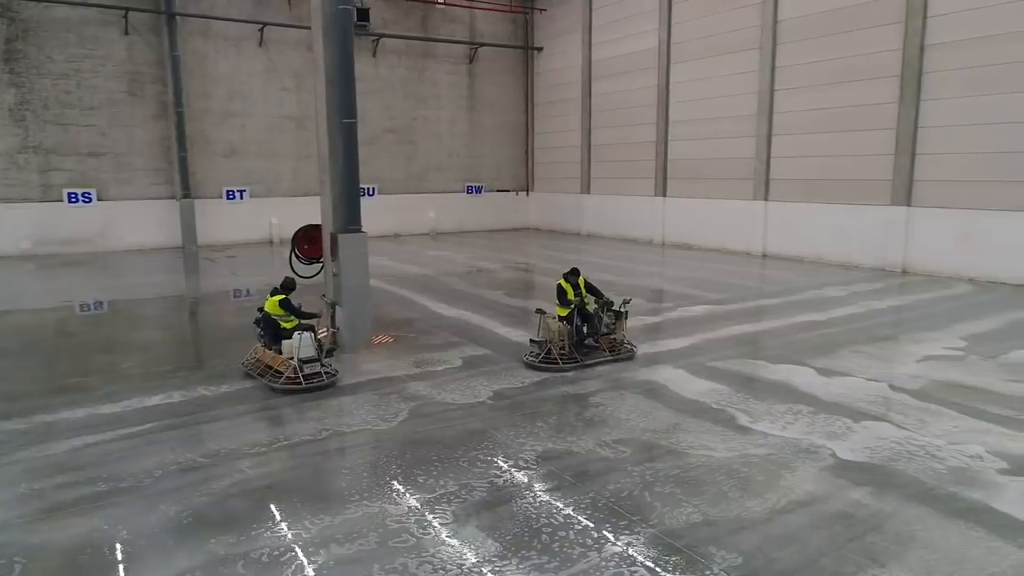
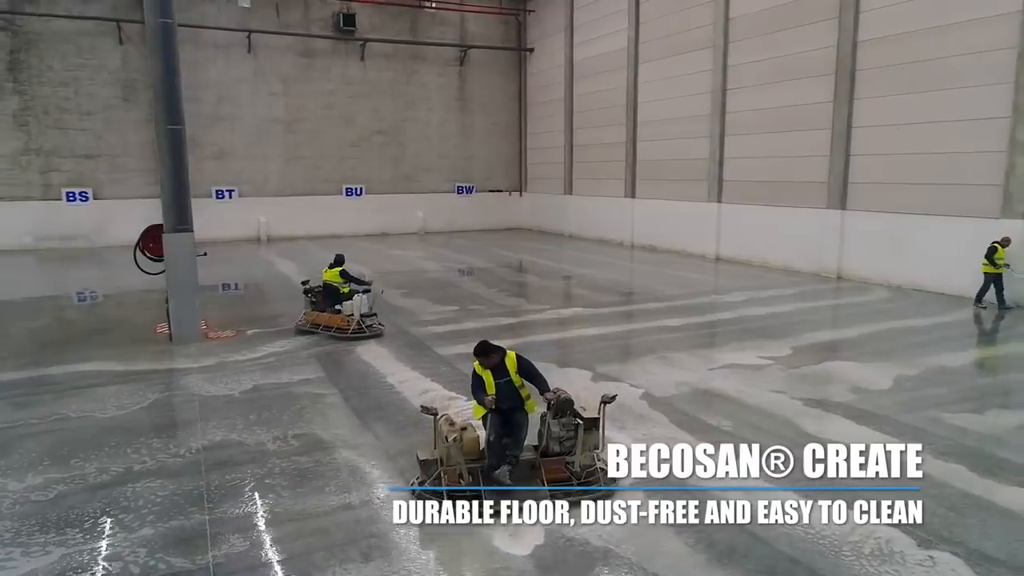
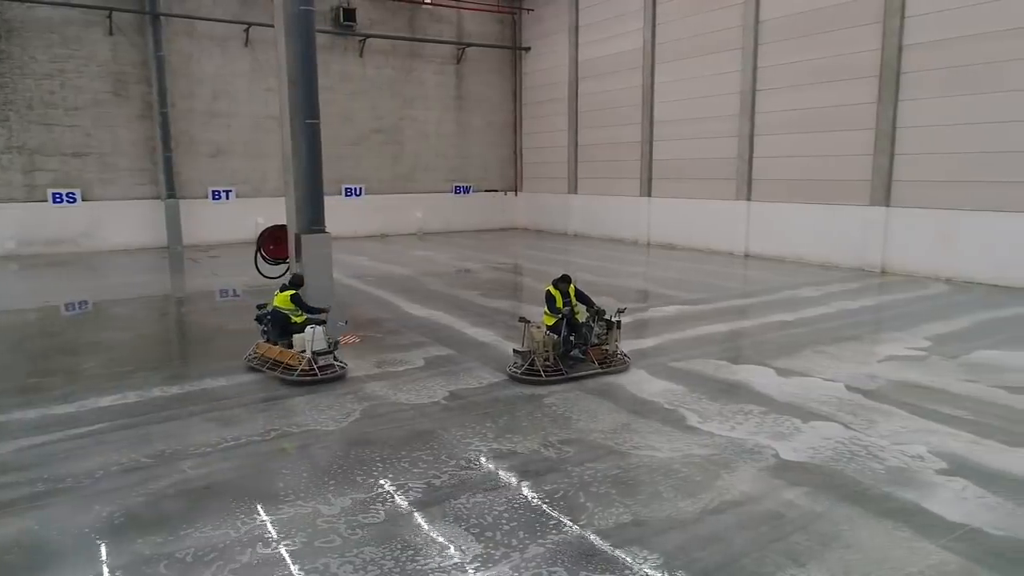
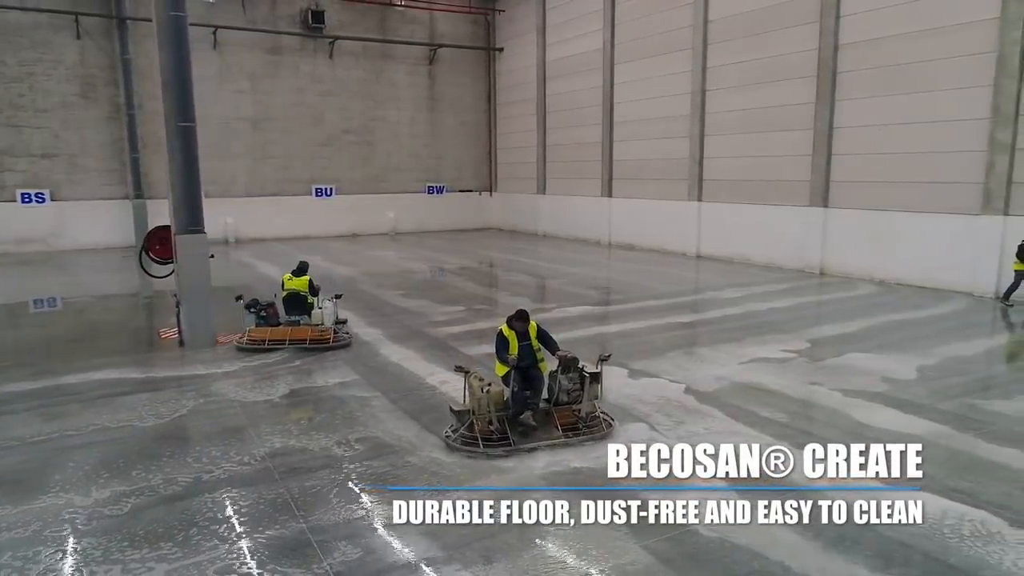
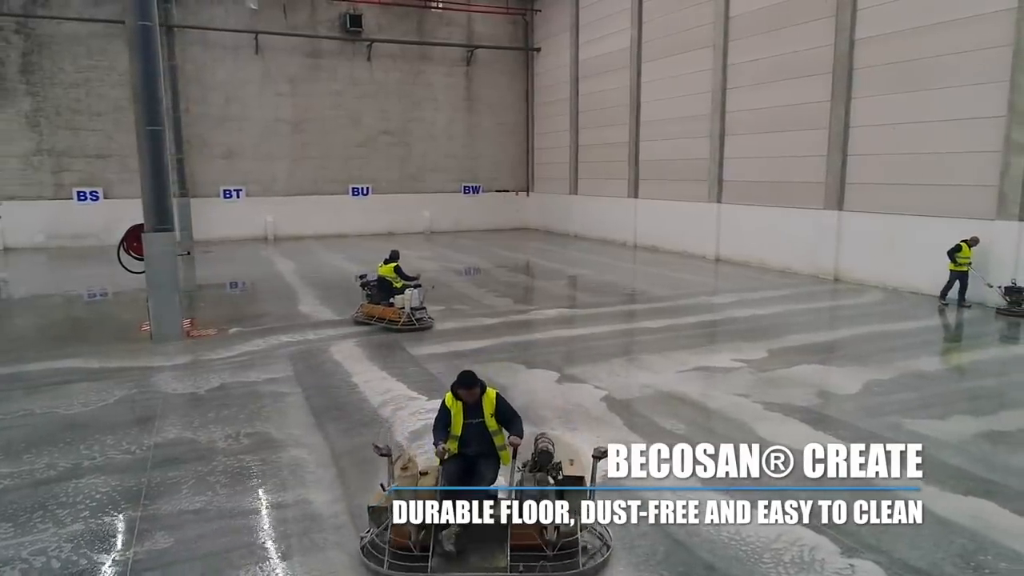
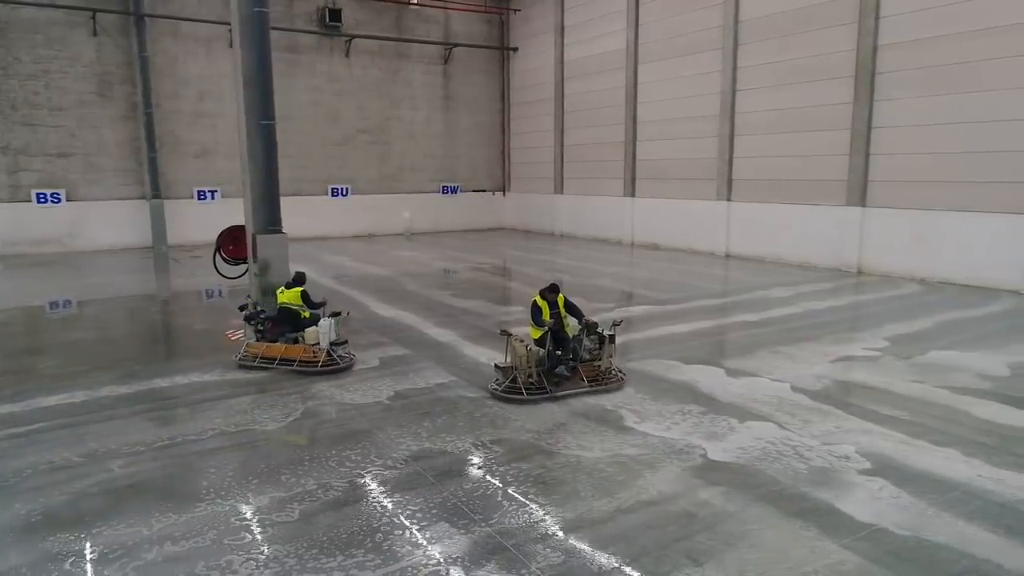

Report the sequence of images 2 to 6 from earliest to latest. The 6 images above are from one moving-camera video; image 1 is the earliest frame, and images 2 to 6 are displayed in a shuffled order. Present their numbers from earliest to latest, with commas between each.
3, 6, 4, 2, 5
